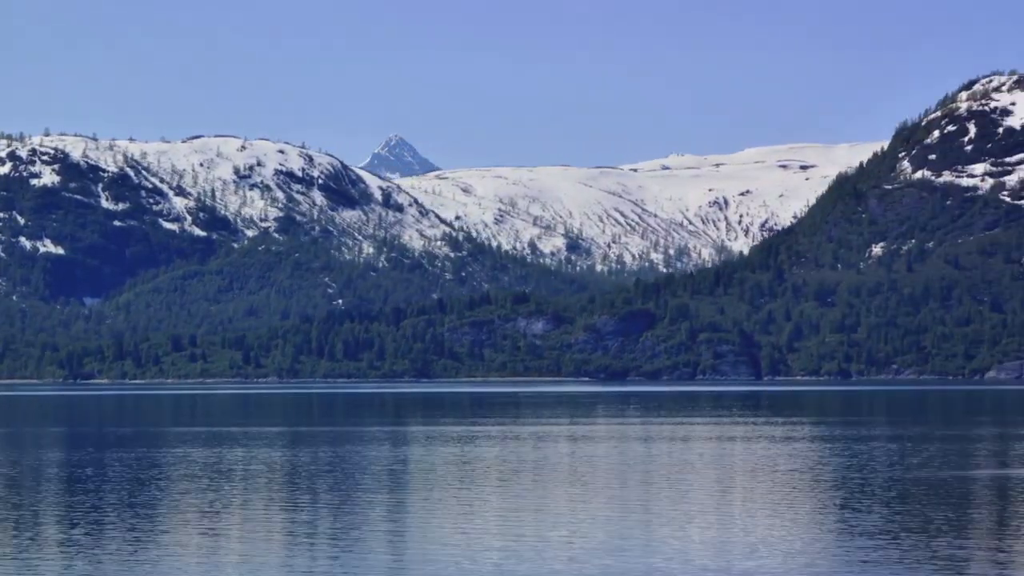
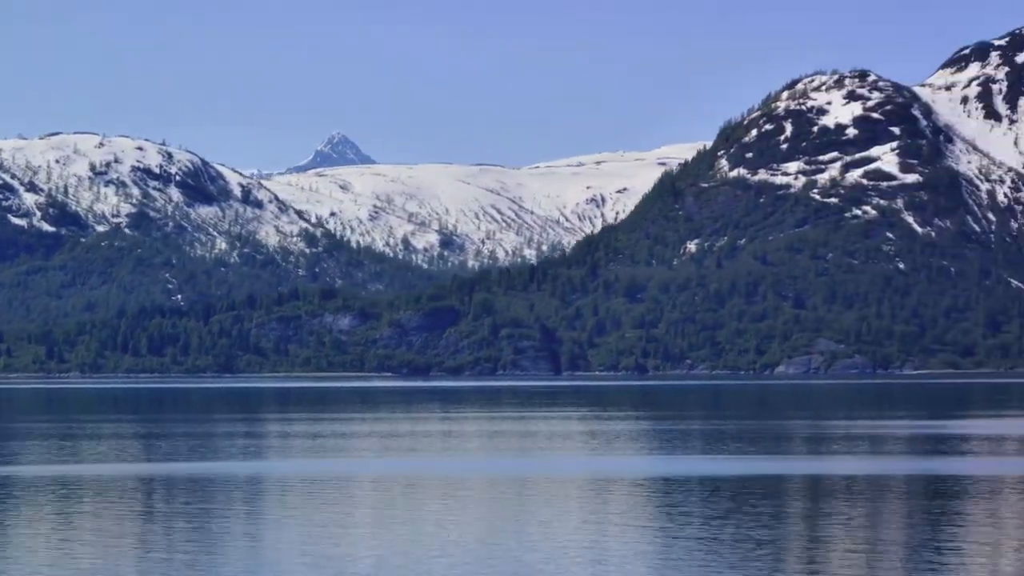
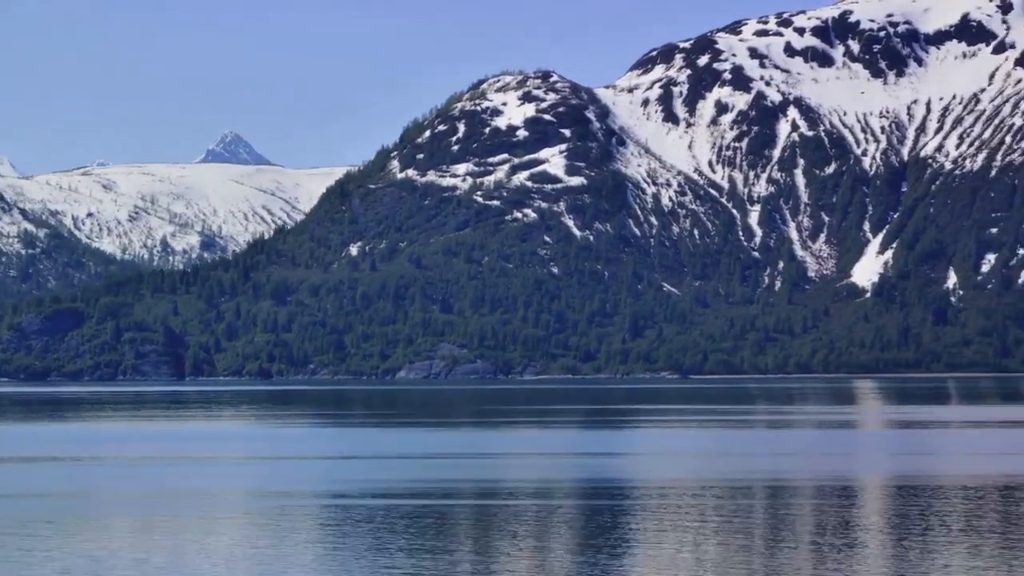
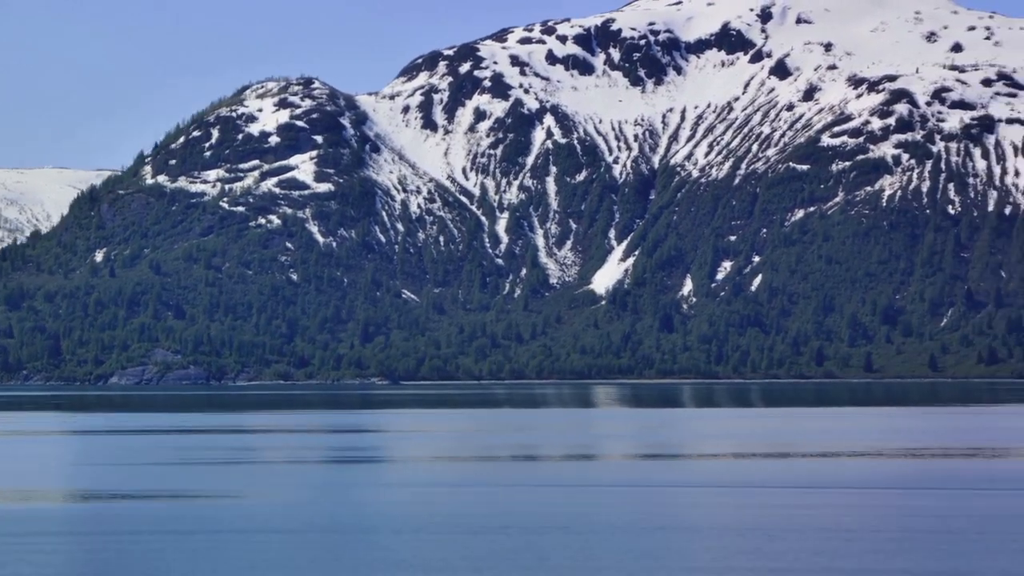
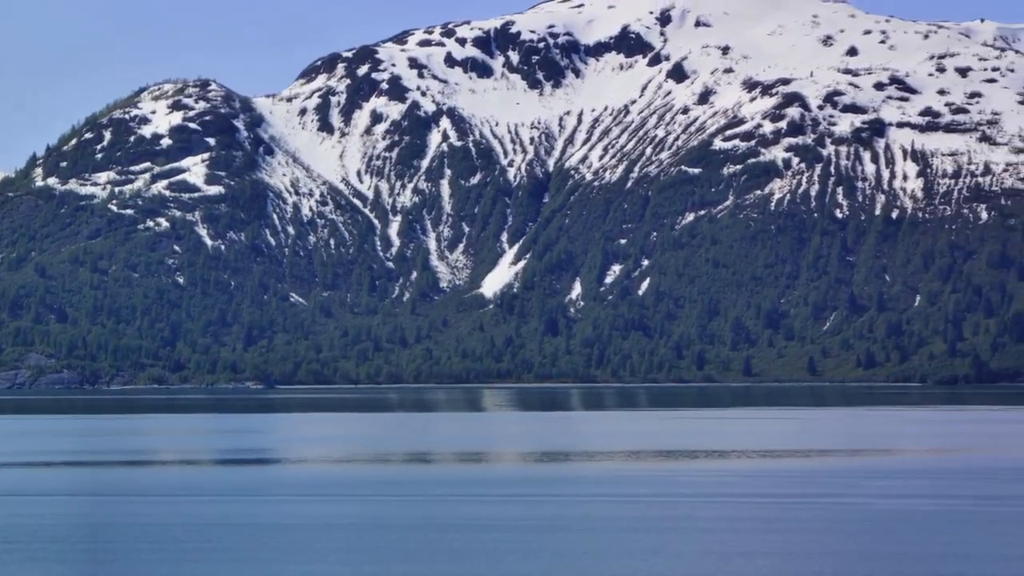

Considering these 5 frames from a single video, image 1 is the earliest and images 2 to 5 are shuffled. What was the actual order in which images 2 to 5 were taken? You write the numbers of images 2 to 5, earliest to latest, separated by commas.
2, 3, 4, 5
